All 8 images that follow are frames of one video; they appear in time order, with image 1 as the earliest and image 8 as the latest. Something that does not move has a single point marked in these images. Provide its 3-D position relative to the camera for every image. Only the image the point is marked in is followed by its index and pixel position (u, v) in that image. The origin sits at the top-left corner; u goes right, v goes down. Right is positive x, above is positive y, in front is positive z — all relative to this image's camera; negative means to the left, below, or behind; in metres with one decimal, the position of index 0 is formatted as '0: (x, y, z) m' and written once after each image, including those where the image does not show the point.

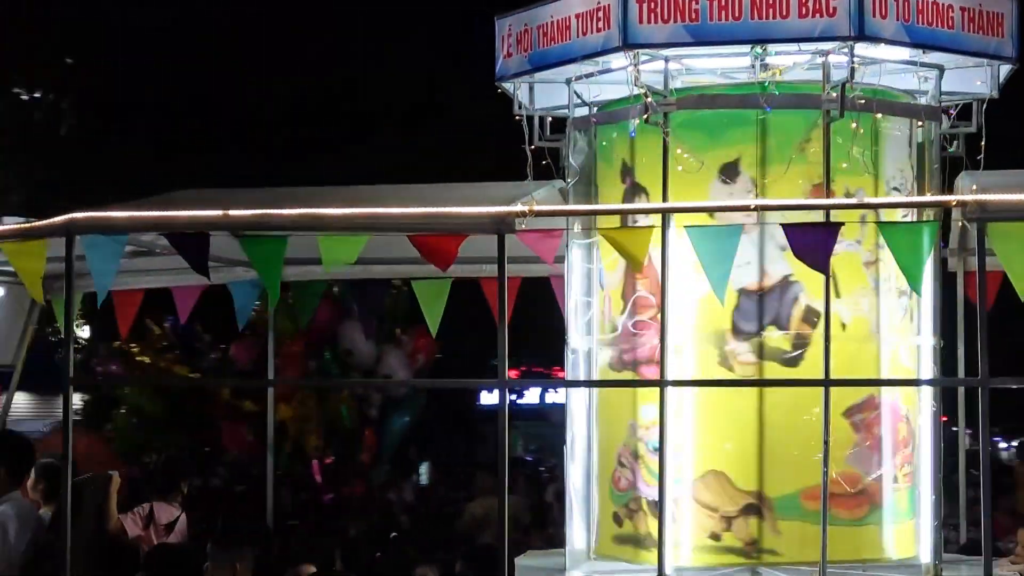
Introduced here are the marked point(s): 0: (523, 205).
0: (0.0, +0.3, +4.0) m
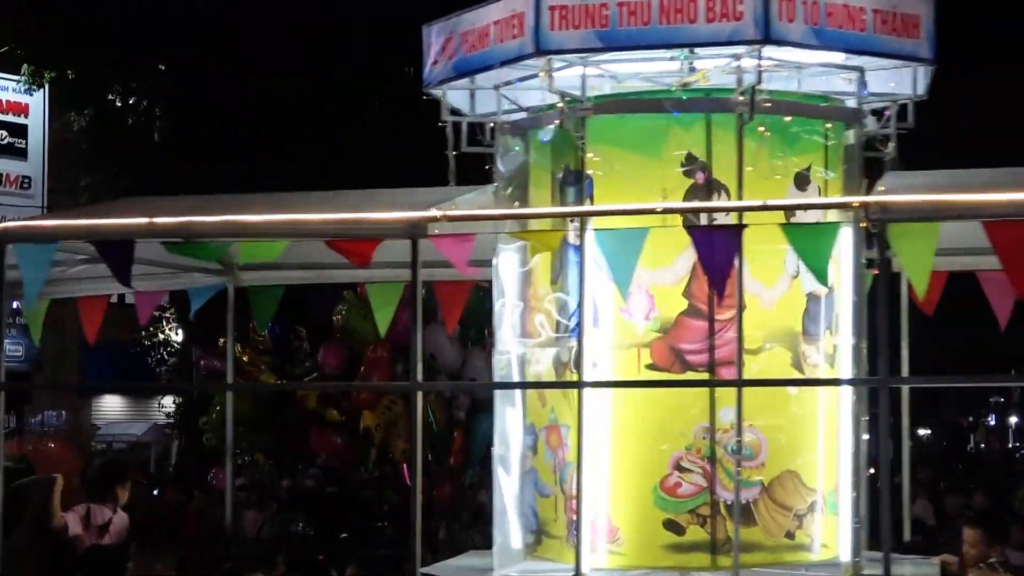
0: (-0.2, +0.2, +4.0) m
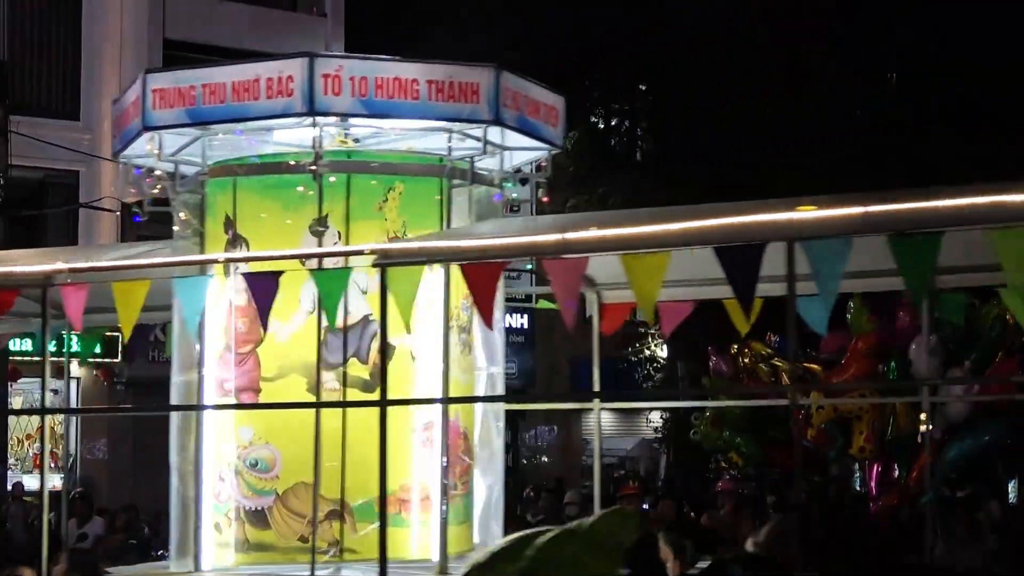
0: (-1.7, +0.1, +4.9) m
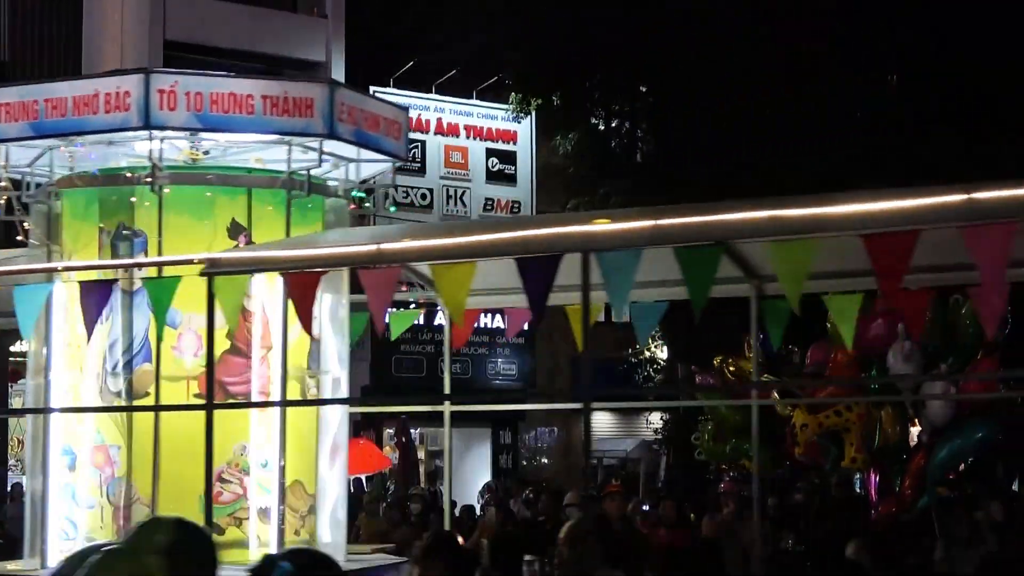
0: (-1.5, +0.1, +4.8) m
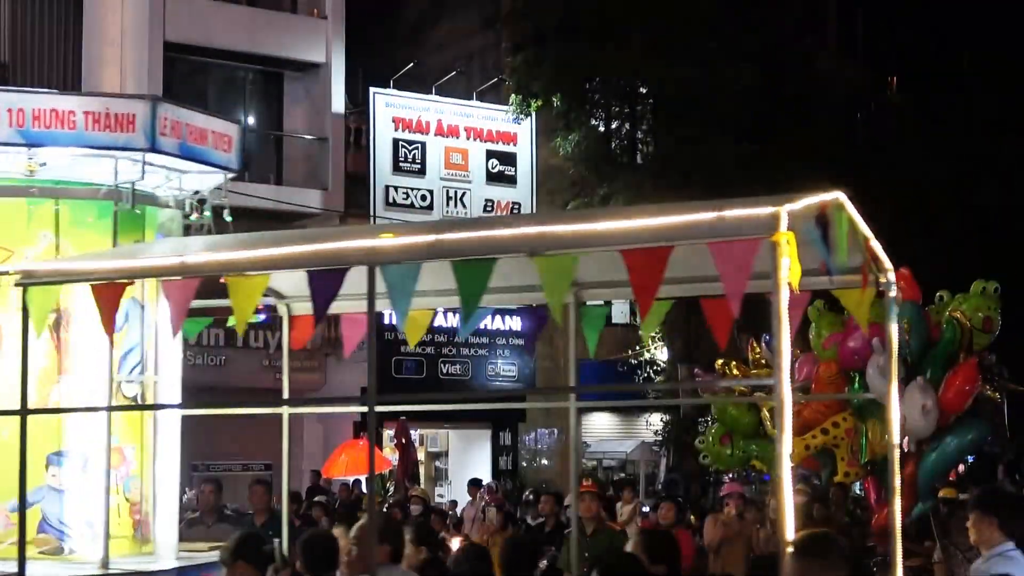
0: (-1.5, +0.1, +4.8) m
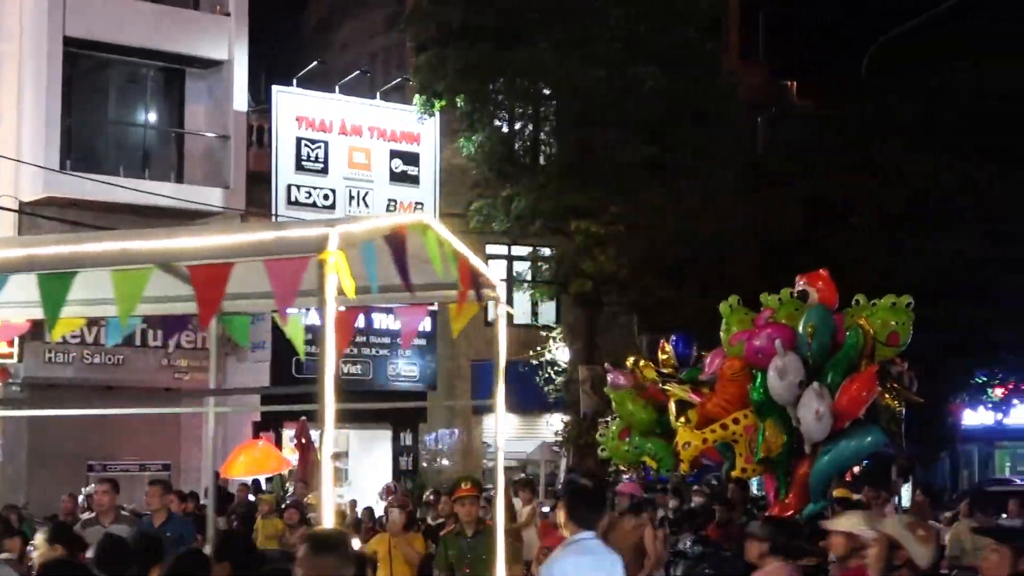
0: (-1.9, +0.1, +4.9) m
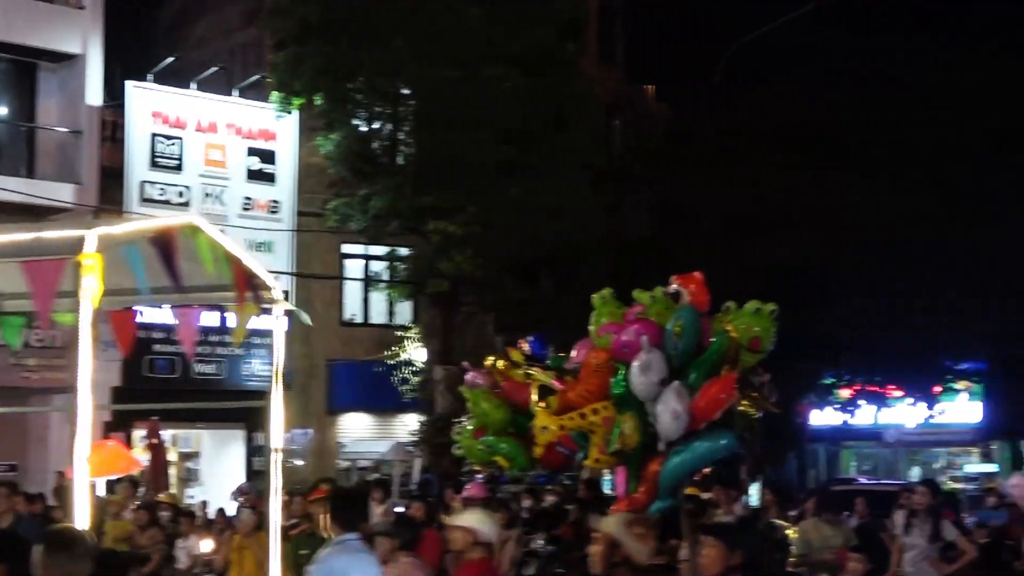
0: (-2.5, +0.1, +5.3) m
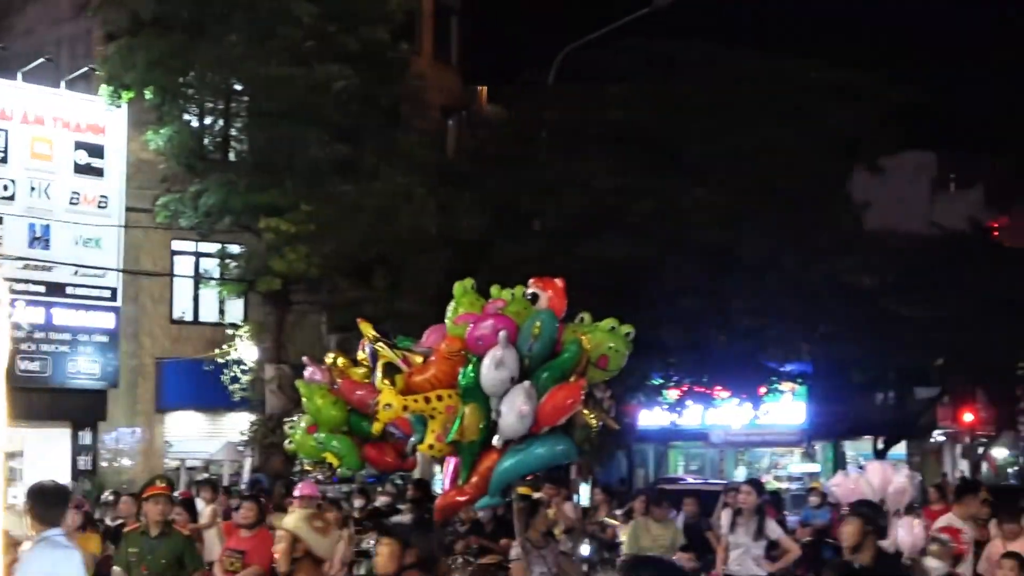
0: (-3.3, +0.2, +6.4) m
